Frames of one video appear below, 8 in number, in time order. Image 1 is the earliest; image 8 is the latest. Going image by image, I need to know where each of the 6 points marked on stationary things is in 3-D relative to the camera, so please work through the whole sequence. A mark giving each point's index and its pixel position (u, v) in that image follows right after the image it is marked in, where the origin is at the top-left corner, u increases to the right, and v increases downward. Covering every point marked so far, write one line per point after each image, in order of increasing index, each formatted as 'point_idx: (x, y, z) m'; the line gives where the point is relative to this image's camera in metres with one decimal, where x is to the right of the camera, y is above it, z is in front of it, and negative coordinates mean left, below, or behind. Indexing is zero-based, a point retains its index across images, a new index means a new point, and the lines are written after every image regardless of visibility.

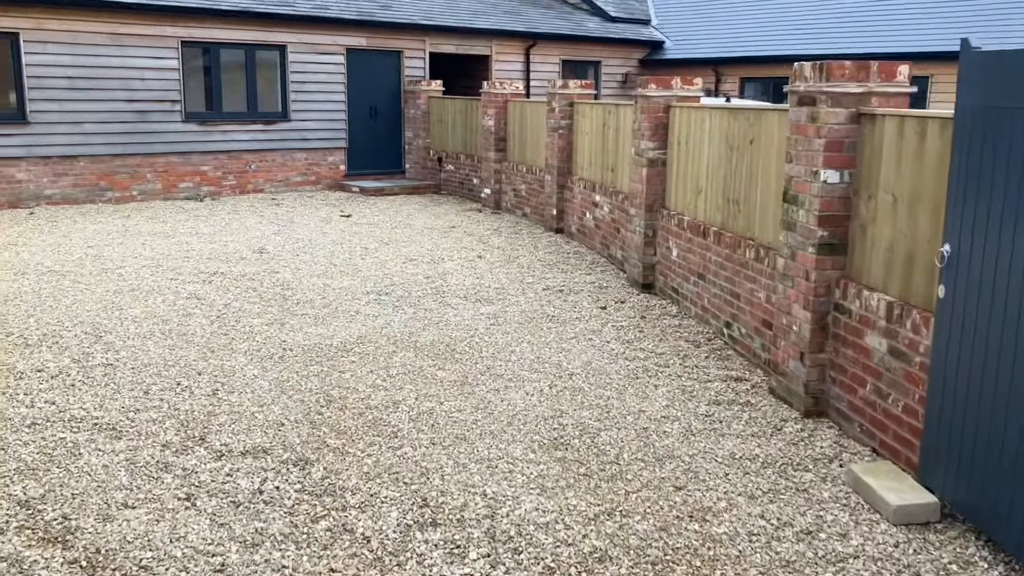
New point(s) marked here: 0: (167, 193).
0: (-4.1, +1.1, +11.1) m
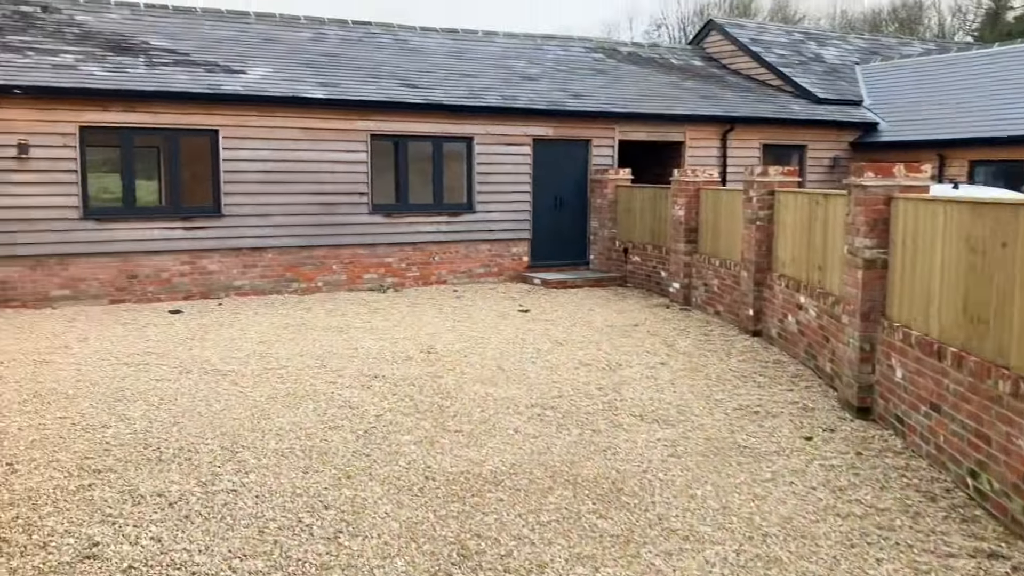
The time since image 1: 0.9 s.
0: (-1.9, 0.0, +11.0) m
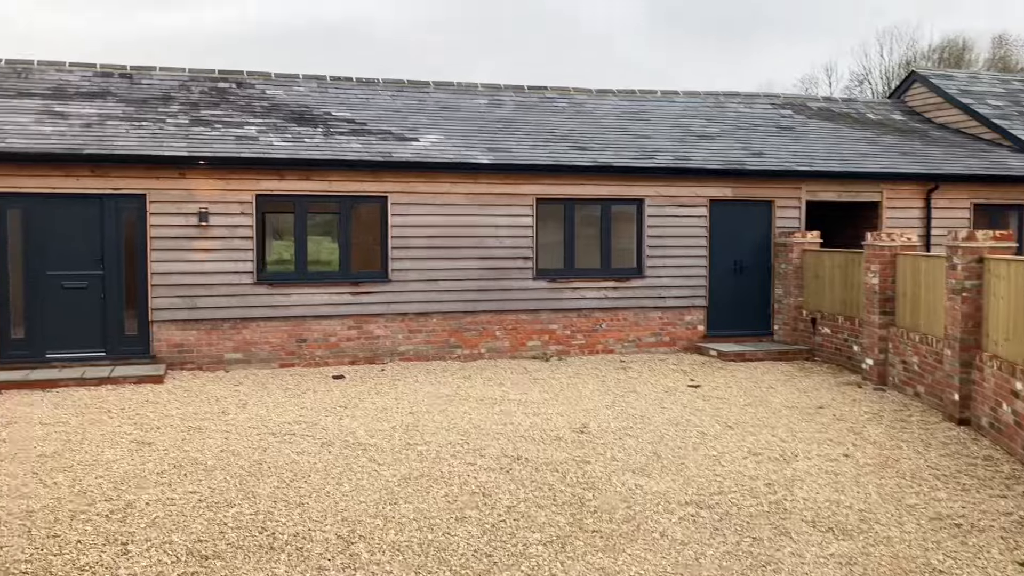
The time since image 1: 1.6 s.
0: (0.0, -0.7, +10.7) m
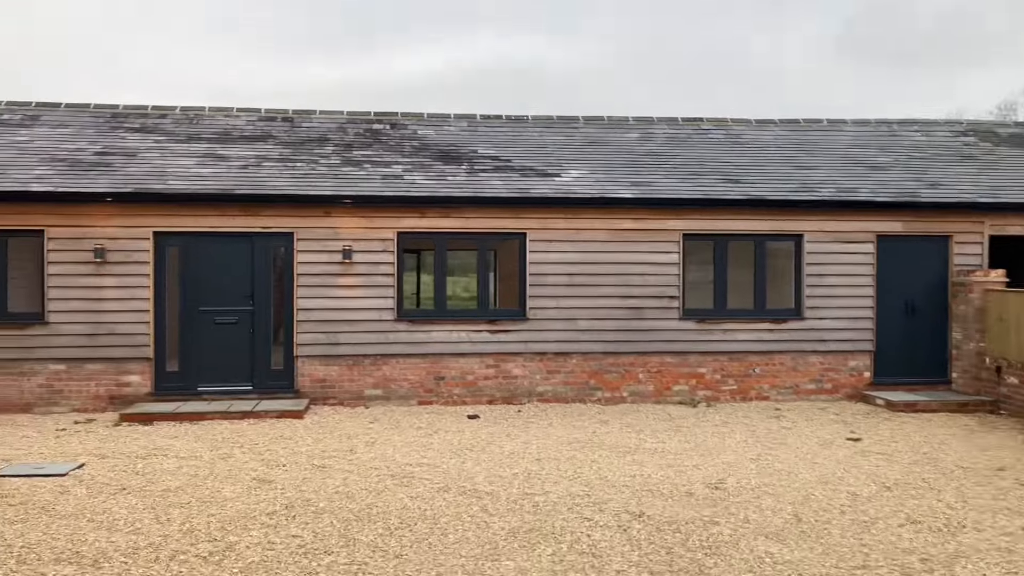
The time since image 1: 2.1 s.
0: (+1.6, -1.2, +10.2) m
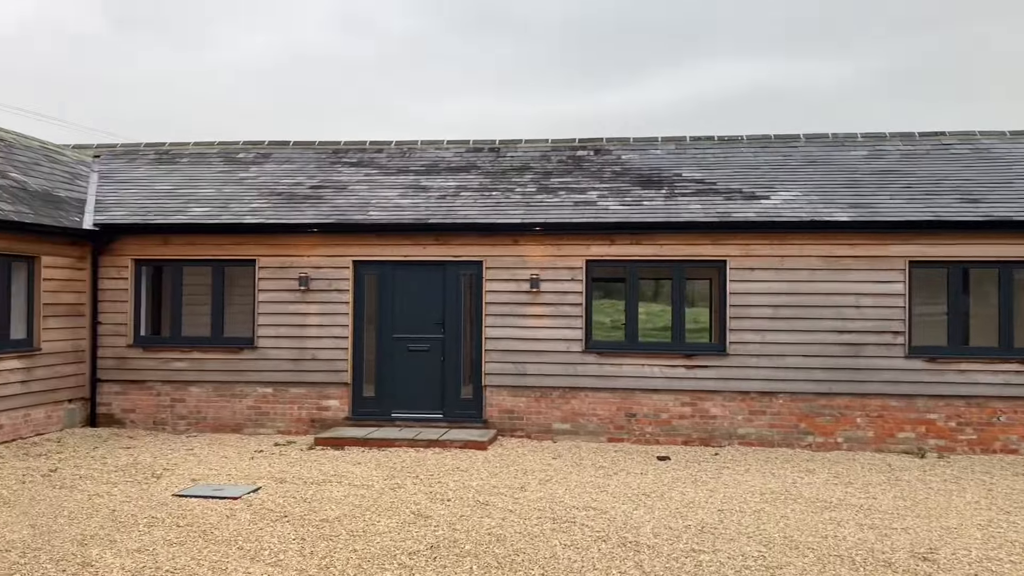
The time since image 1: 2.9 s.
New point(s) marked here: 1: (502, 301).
0: (+3.6, -1.5, +9.1) m
1: (-0.1, -0.1, +9.5) m
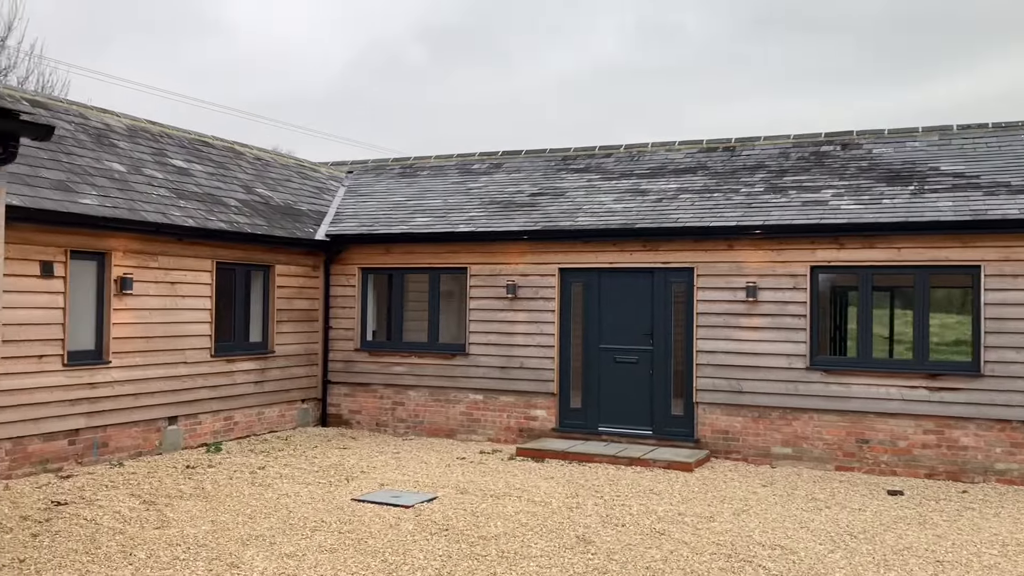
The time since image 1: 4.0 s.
0: (+5.3, -1.6, +7.3) m
1: (+1.9, -0.2, +8.8) m
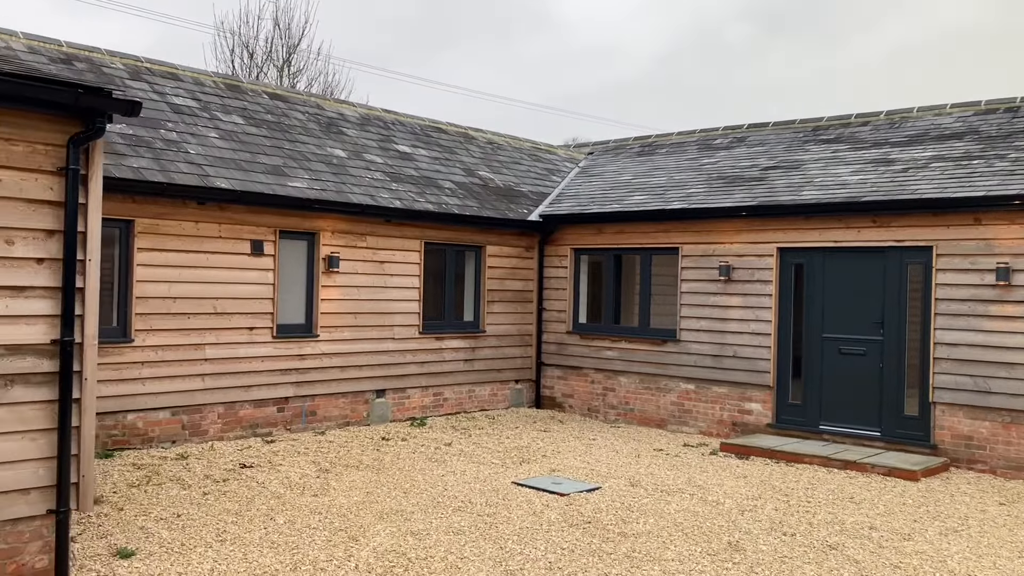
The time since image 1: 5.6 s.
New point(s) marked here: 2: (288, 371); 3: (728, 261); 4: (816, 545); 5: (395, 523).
0: (+6.3, -1.5, +5.0) m
1: (+3.6, -0.1, +7.5) m
2: (-1.9, -0.7, +8.1) m
3: (+2.1, +0.3, +8.9) m
4: (+1.7, -1.4, +5.2) m
5: (-0.7, -1.3, +5.3) m
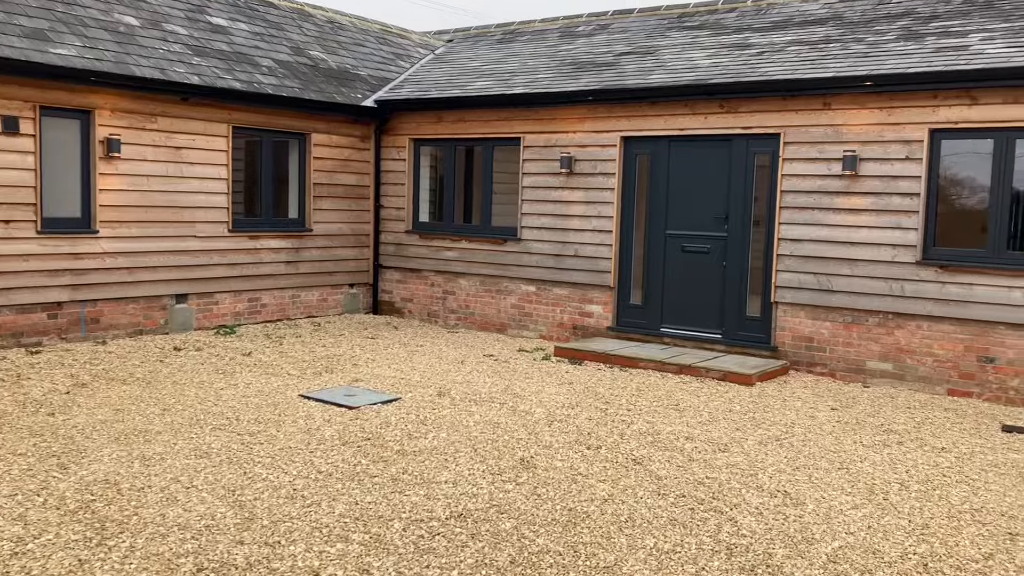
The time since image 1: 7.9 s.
0: (+5.2, -0.9, +4.9) m
1: (+2.2, +0.7, +6.9) m
2: (-3.4, +0.1, +7.0) m
3: (+0.5, +1.2, +8.1) m
4: (+0.6, -0.8, +4.6) m
5: (-1.8, -0.8, +4.5) m
